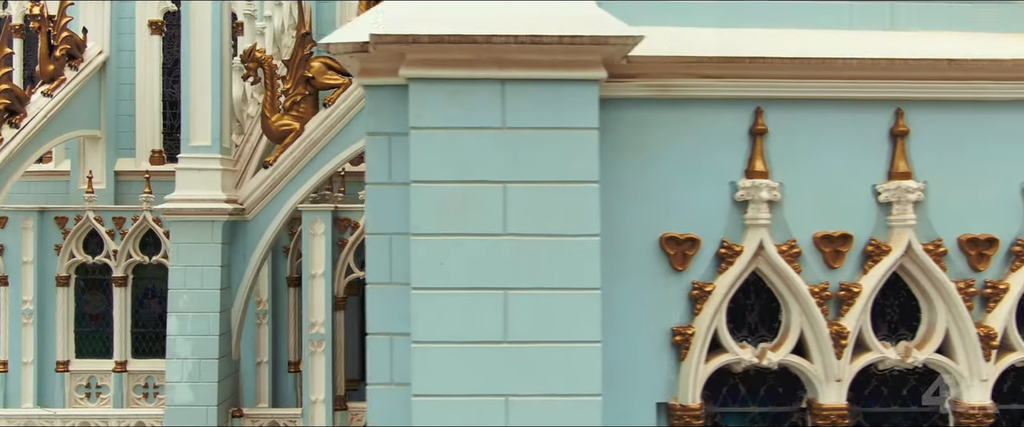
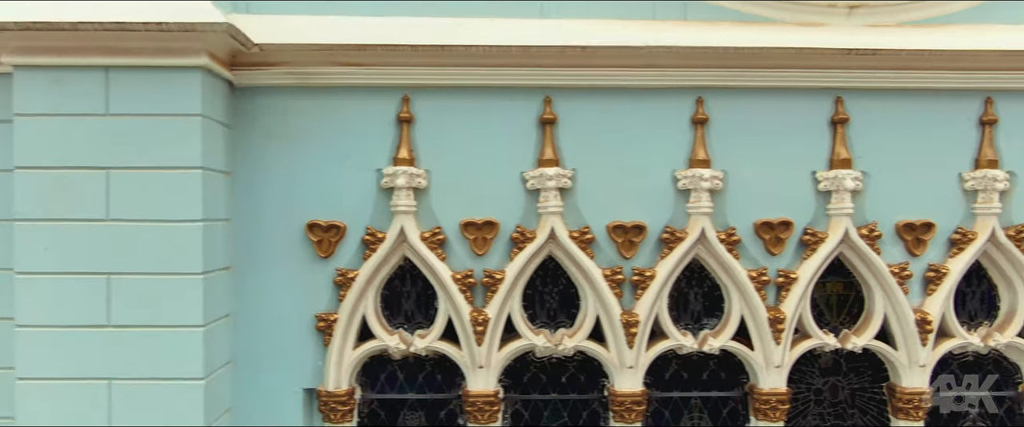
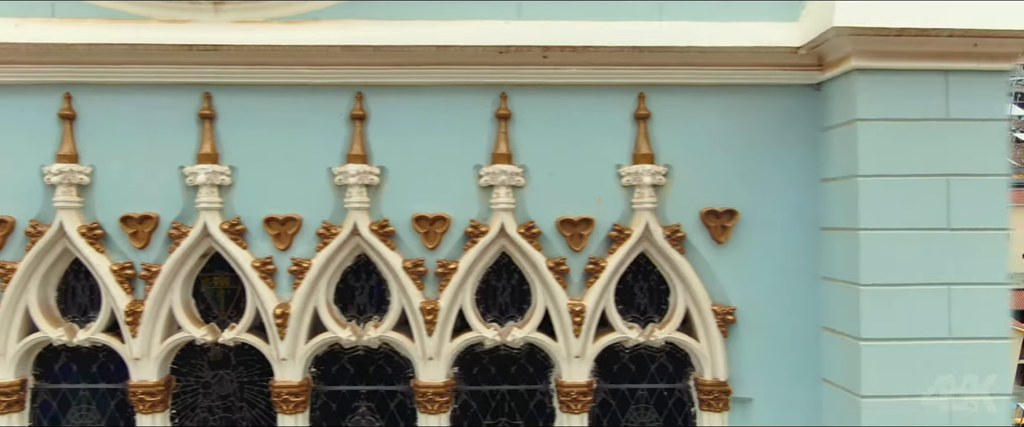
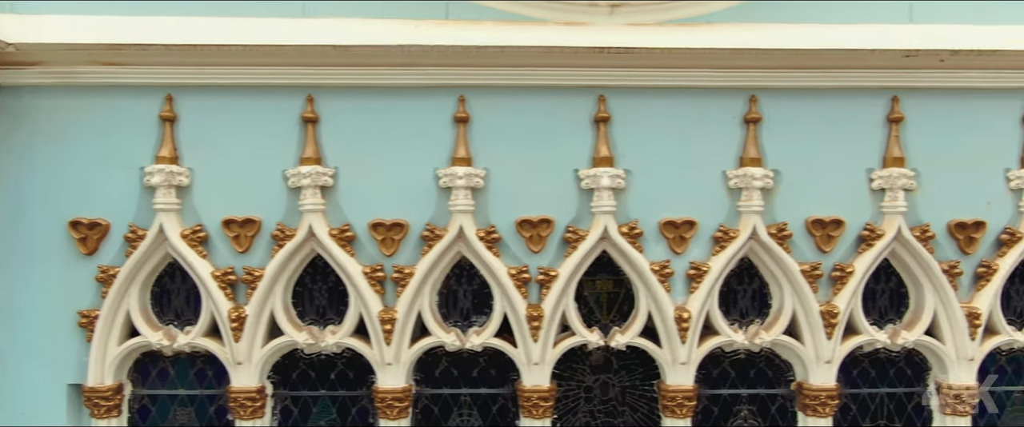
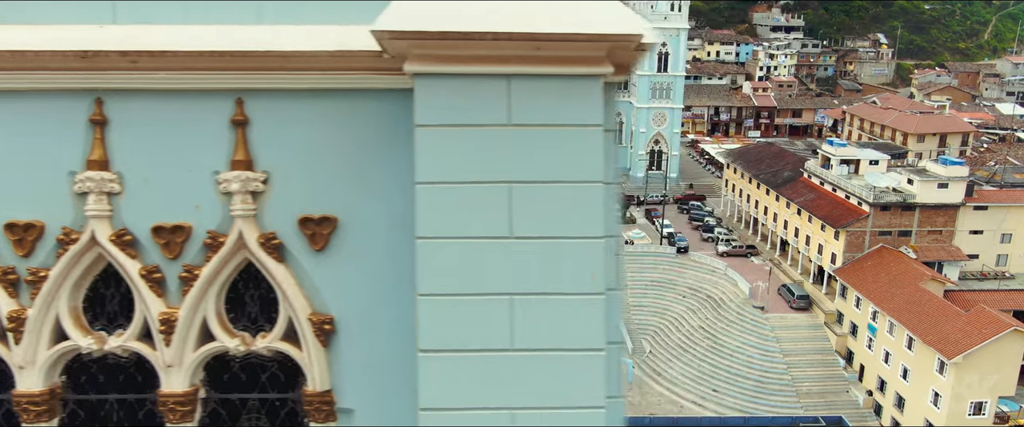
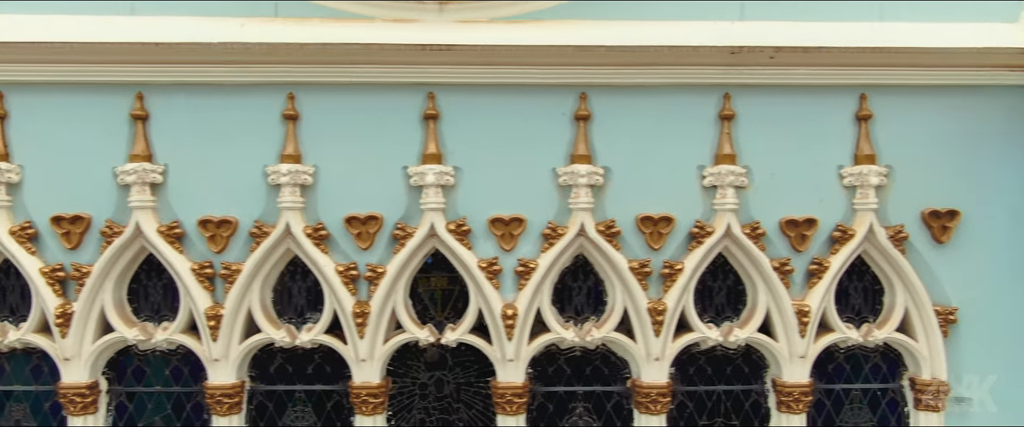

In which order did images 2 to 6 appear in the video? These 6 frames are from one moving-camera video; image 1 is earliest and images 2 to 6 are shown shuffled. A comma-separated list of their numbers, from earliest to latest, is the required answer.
2, 4, 6, 3, 5
